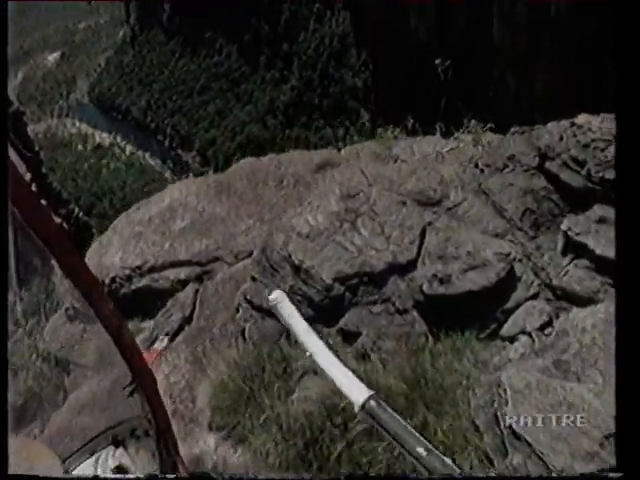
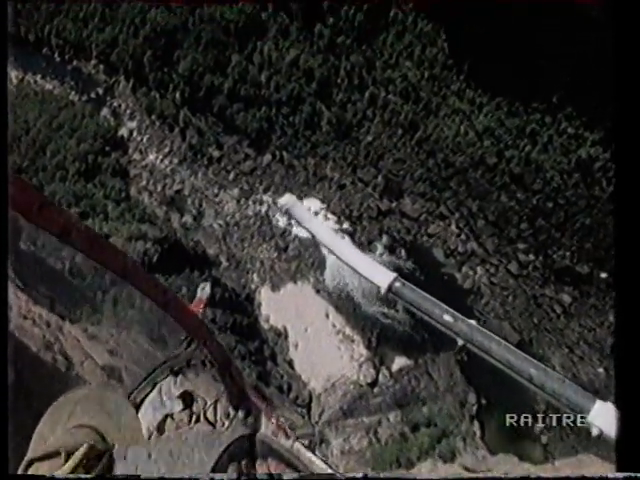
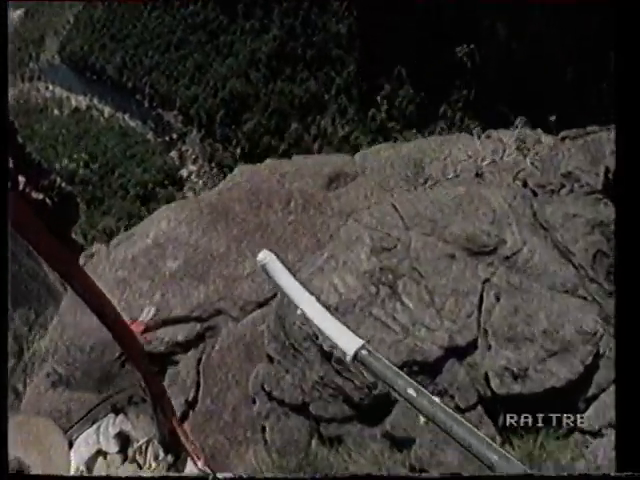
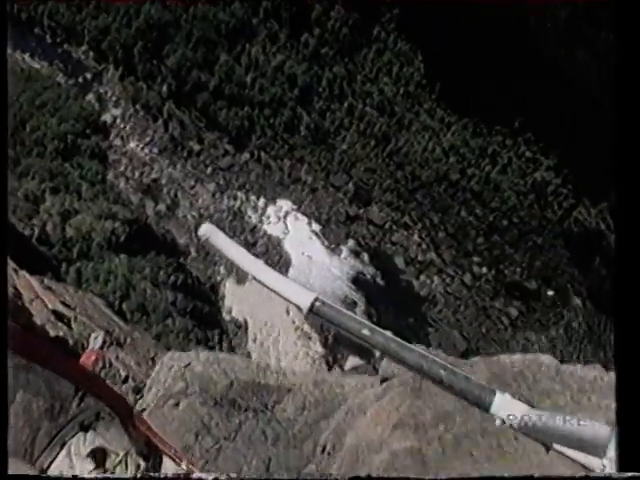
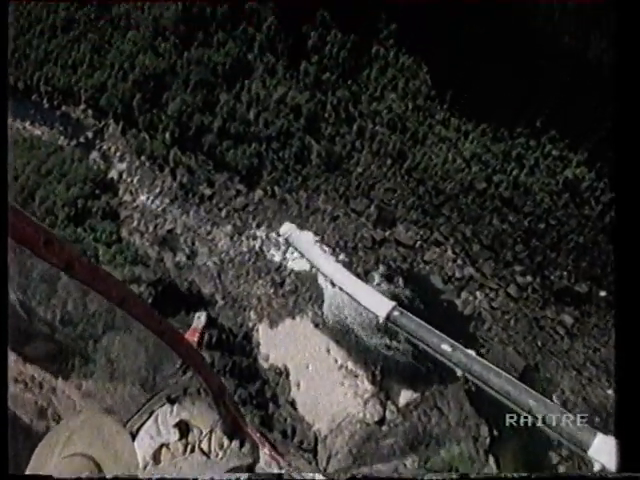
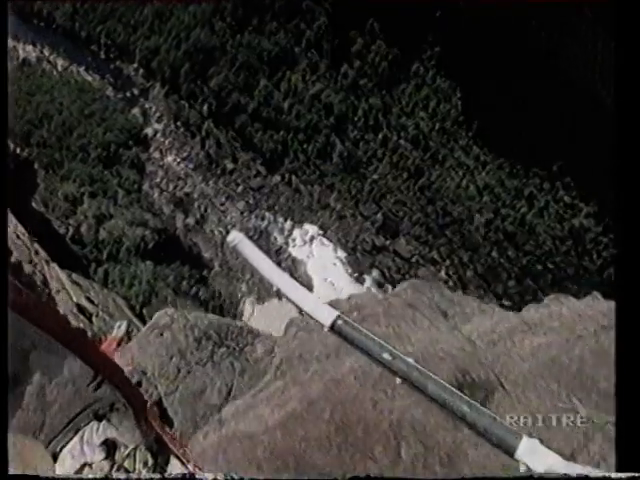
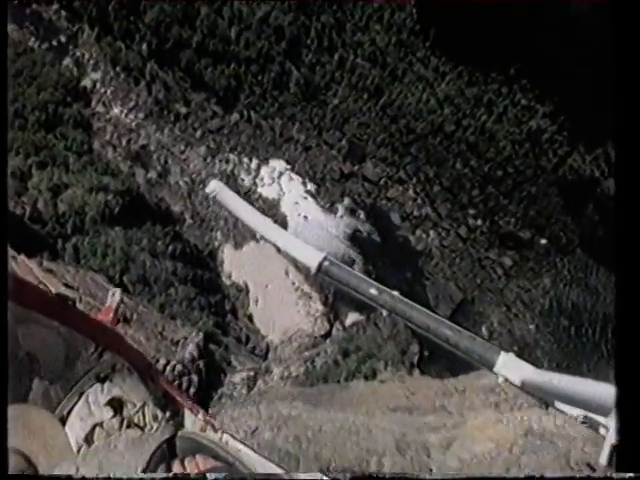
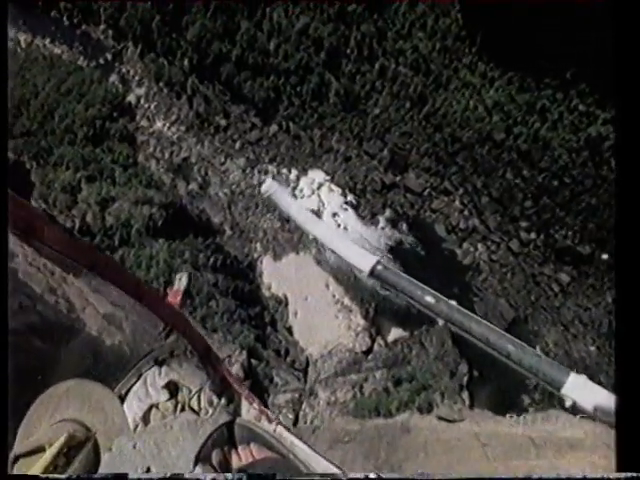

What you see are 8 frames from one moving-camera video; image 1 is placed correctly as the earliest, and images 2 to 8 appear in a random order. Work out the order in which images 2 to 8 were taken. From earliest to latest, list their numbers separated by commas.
3, 6, 4, 7, 8, 2, 5
